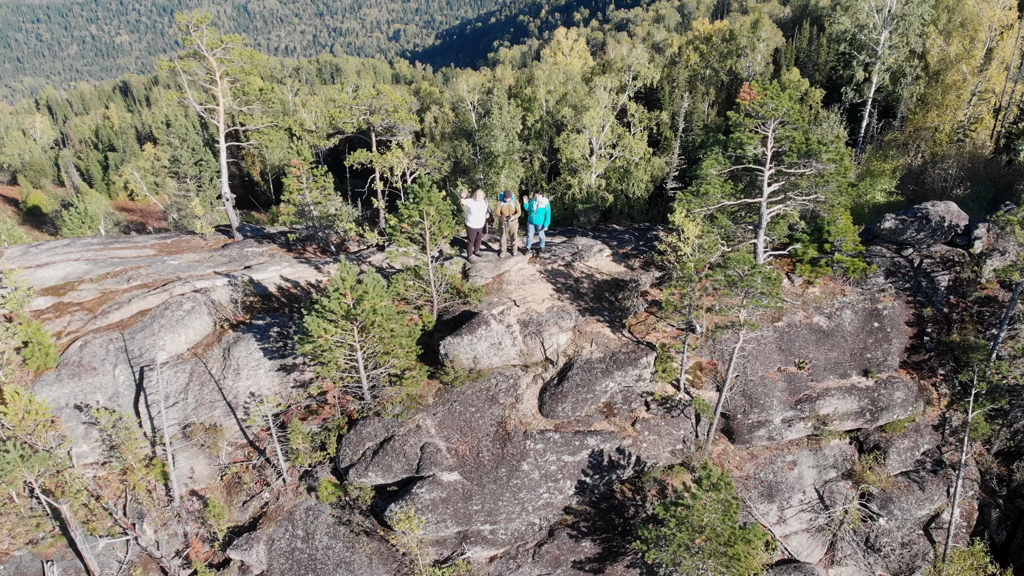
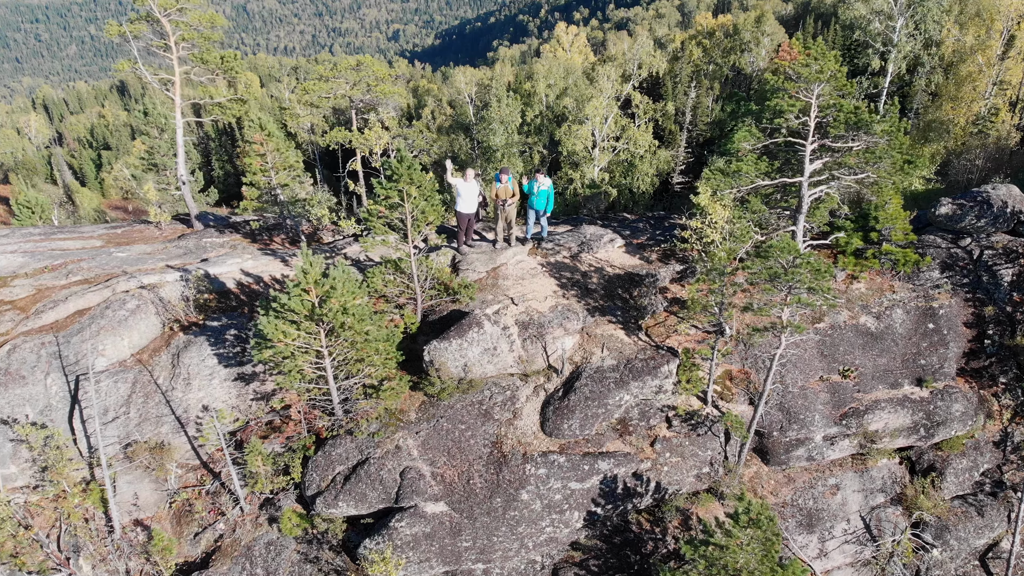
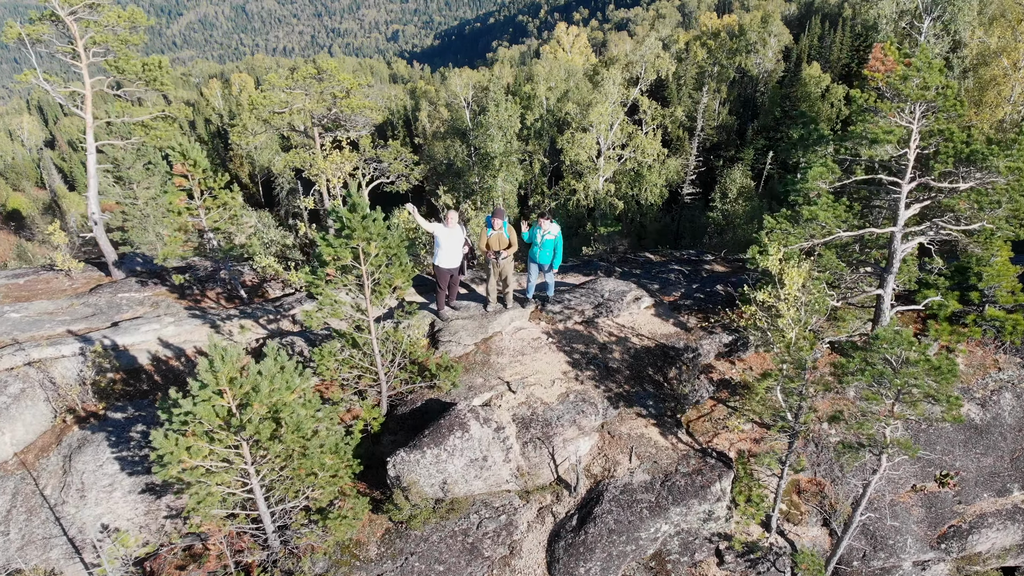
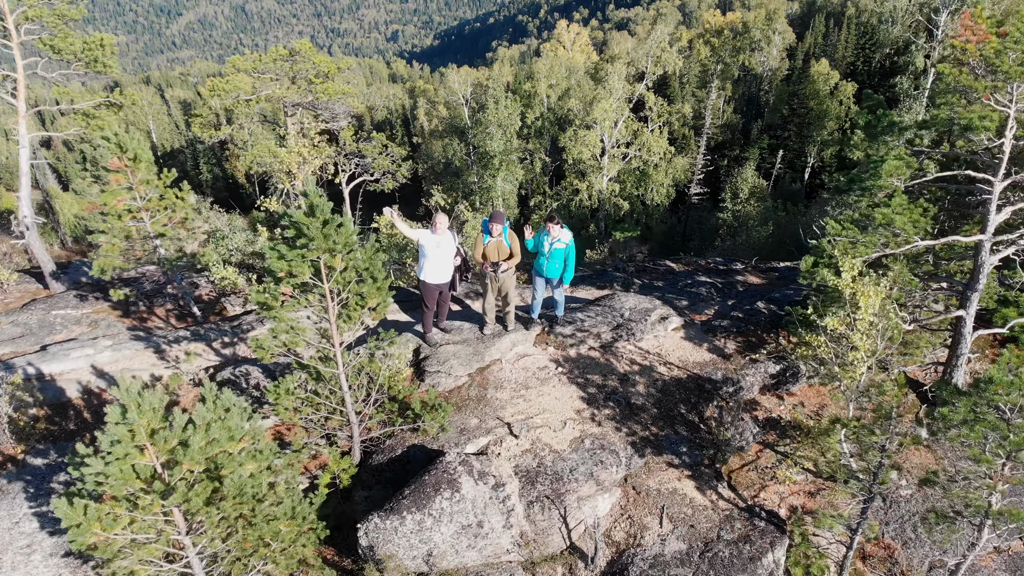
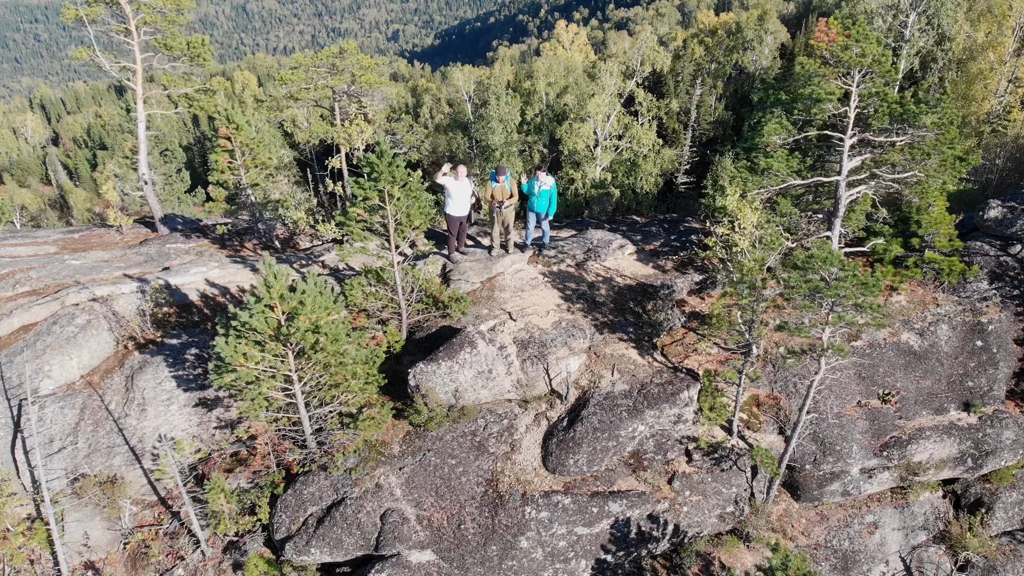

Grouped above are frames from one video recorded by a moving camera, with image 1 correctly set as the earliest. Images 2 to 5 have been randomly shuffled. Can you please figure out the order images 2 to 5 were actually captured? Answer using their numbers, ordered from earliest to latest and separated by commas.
2, 5, 3, 4
